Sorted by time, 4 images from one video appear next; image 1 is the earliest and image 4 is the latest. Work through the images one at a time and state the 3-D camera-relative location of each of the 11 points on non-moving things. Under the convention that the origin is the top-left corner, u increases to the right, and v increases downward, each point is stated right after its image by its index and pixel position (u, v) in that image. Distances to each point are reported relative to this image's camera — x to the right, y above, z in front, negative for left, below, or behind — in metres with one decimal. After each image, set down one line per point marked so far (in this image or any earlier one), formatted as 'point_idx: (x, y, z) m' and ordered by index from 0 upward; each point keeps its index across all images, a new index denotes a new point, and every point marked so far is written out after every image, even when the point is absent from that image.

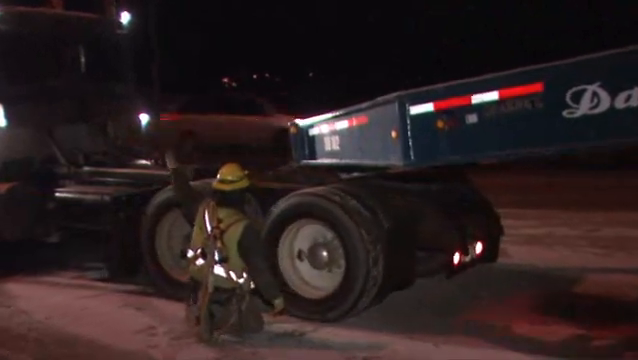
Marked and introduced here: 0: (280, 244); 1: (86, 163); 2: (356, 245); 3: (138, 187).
0: (-0.3, -0.5, +8.7) m
1: (-2.5, +0.2, +10.8) m
2: (+0.3, -0.5, +8.2) m
3: (-1.7, -0.1, +10.0) m
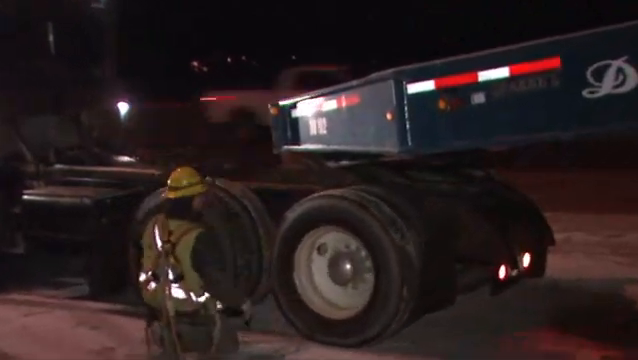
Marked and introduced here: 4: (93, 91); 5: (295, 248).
0: (-0.2, -0.5, +7.2) m
1: (-2.3, +0.2, +9.3) m
2: (+0.5, -0.5, +6.8) m
3: (-1.6, -0.1, +8.5) m
4: (-2.1, +0.8, +9.3) m
5: (-0.2, -0.5, +7.1) m
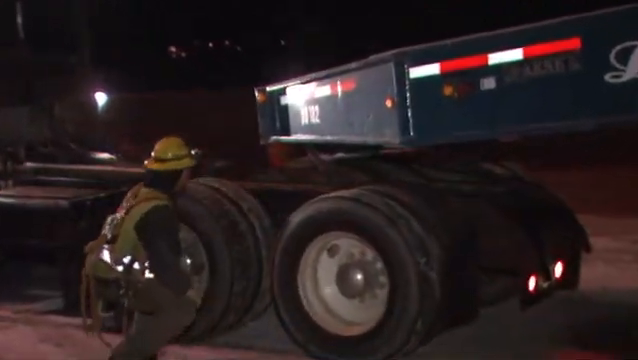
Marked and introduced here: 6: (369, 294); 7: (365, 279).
0: (-0.1, -0.5, +6.3) m
1: (-2.3, +0.2, +8.4) m
2: (+0.5, -0.5, +5.9) m
3: (-1.6, -0.1, +7.6) m
4: (-2.0, +0.8, +8.4) m
5: (-0.1, -0.5, +6.2) m
6: (+0.3, -0.7, +6.2) m
7: (+0.3, -0.6, +6.2) m
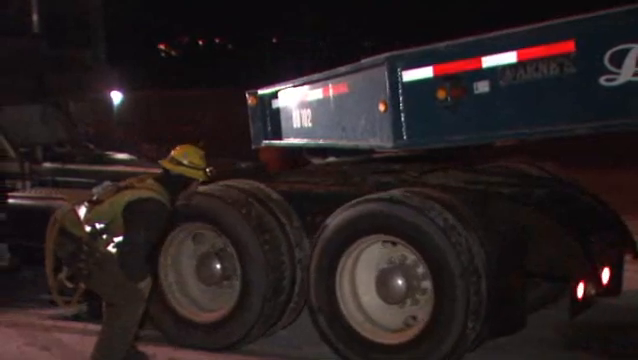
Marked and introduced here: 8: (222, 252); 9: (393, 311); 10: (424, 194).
0: (+0.1, -0.5, +6.1) m
1: (-2.1, +0.2, +8.1) m
2: (+0.7, -0.5, +5.7) m
3: (-1.4, -0.1, +7.3) m
4: (-1.9, +0.8, +8.1) m
5: (+0.1, -0.5, +5.9) m
6: (+0.5, -0.7, +6.0) m
7: (+0.5, -0.6, +5.9) m
8: (-0.6, -0.4, +6.3) m
9: (+0.4, -0.8, +6.1) m
10: (+0.6, -0.1, +5.9) m
